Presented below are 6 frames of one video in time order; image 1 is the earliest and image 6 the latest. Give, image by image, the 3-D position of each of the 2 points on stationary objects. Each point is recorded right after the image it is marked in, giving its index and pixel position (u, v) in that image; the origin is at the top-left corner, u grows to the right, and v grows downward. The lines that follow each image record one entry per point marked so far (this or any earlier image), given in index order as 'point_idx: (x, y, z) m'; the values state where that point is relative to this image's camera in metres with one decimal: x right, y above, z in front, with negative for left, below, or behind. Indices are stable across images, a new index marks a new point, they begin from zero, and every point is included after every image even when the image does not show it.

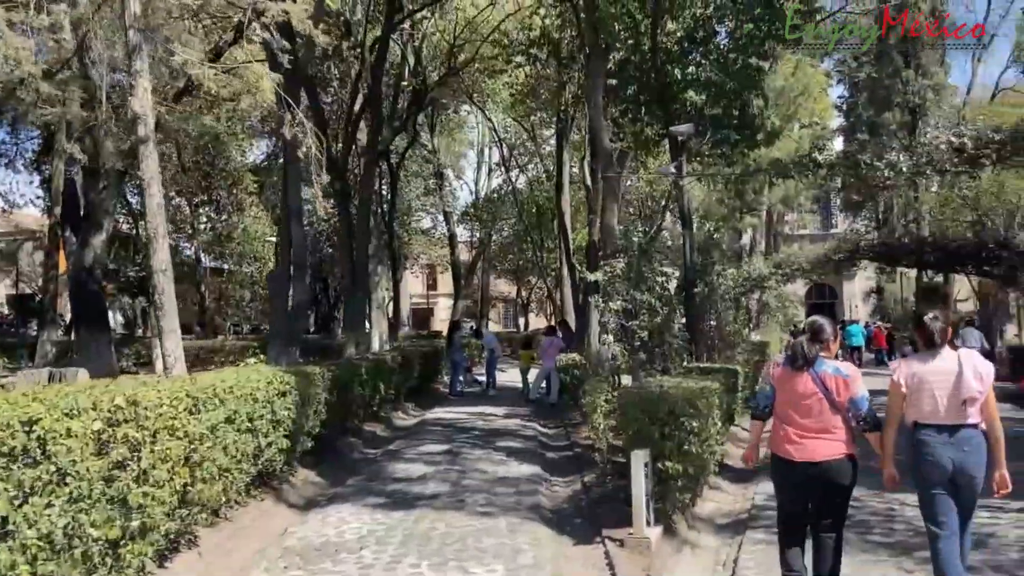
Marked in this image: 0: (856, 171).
0: (+4.7, +1.6, +10.6) m
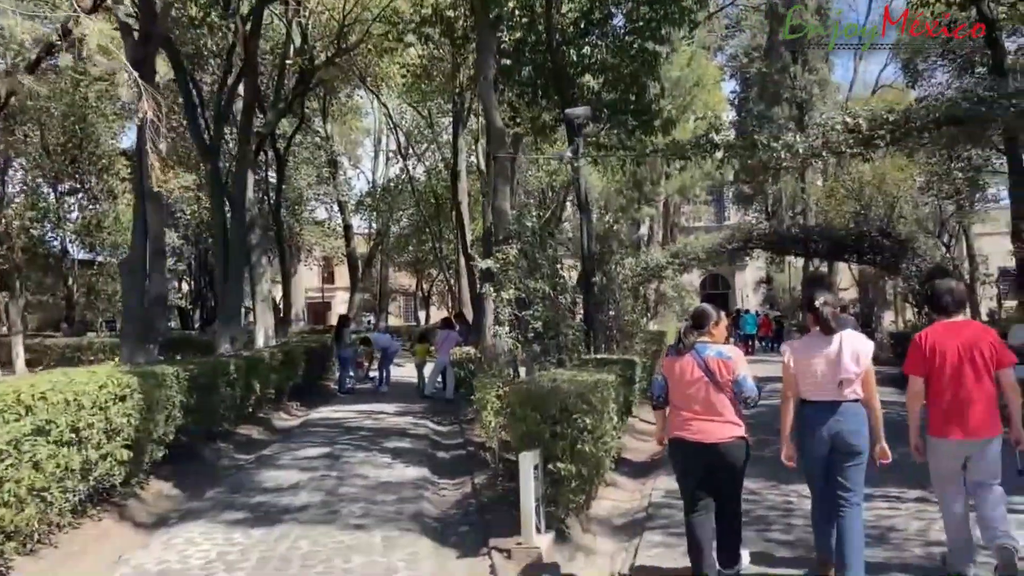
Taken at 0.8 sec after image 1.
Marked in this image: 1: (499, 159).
0: (+3.2, +1.8, +10.3) m
1: (-0.2, +1.9, +11.4) m
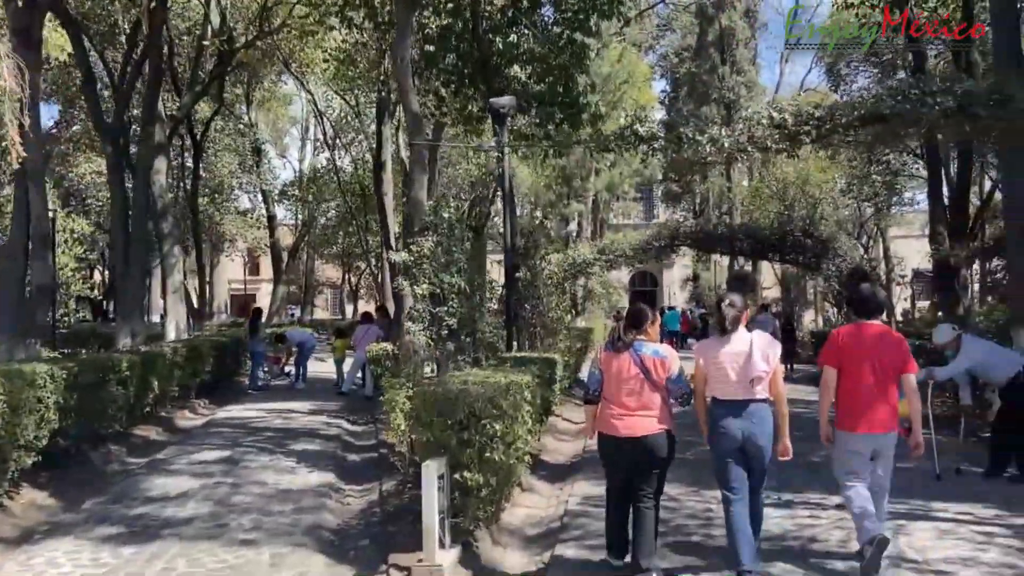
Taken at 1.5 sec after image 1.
0: (+2.1, +1.8, +10.1) m
1: (-1.3, +2.0, +10.8) m
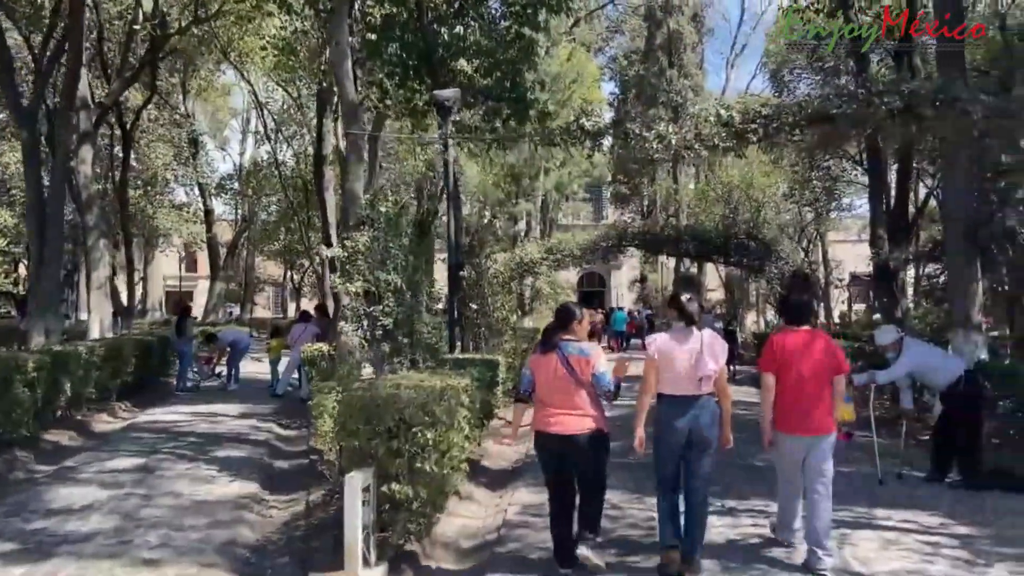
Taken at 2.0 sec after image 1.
0: (+1.4, +1.8, +9.8) m
1: (-2.1, +2.0, +10.3) m
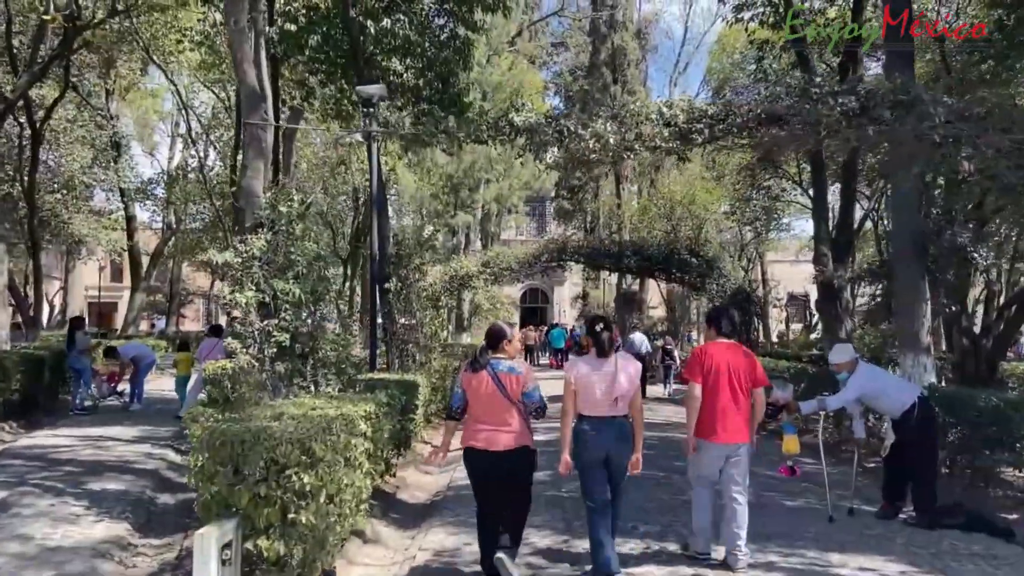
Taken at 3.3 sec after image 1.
0: (+0.5, +1.7, +8.9) m
1: (-3.0, +1.9, +9.2) m
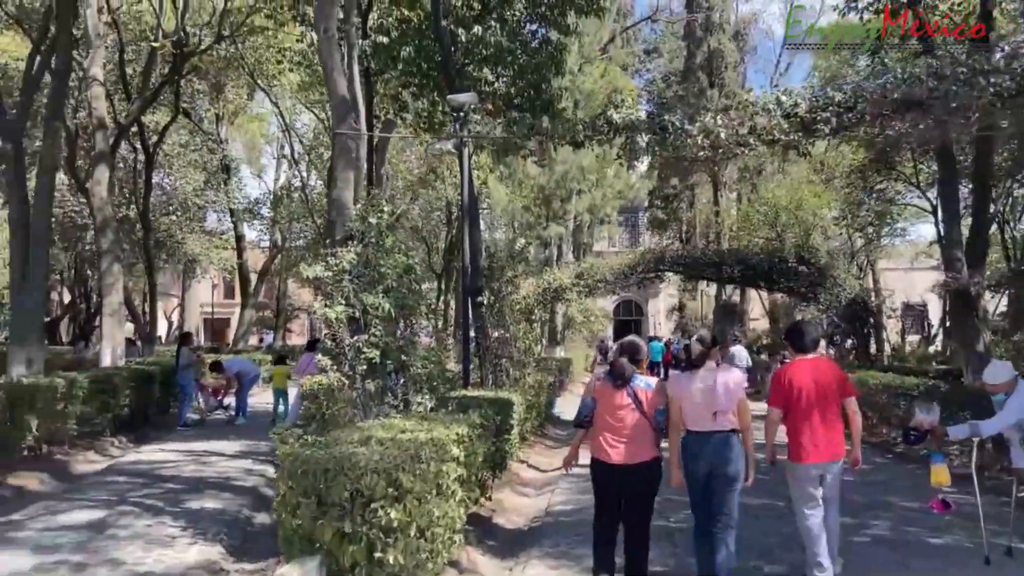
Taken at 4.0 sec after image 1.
0: (+1.6, +1.5, +8.2) m
1: (-1.9, +1.7, +8.9) m
